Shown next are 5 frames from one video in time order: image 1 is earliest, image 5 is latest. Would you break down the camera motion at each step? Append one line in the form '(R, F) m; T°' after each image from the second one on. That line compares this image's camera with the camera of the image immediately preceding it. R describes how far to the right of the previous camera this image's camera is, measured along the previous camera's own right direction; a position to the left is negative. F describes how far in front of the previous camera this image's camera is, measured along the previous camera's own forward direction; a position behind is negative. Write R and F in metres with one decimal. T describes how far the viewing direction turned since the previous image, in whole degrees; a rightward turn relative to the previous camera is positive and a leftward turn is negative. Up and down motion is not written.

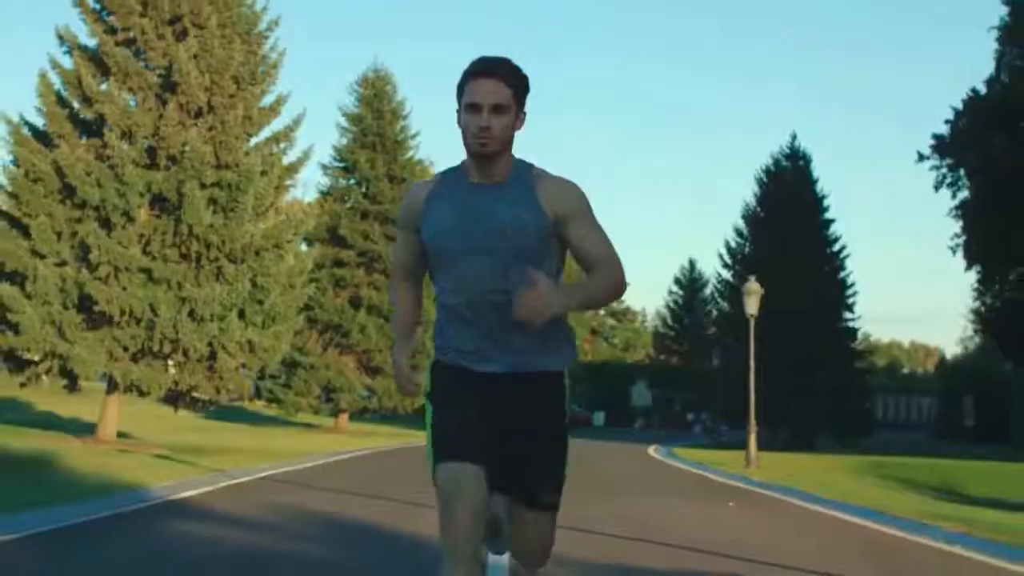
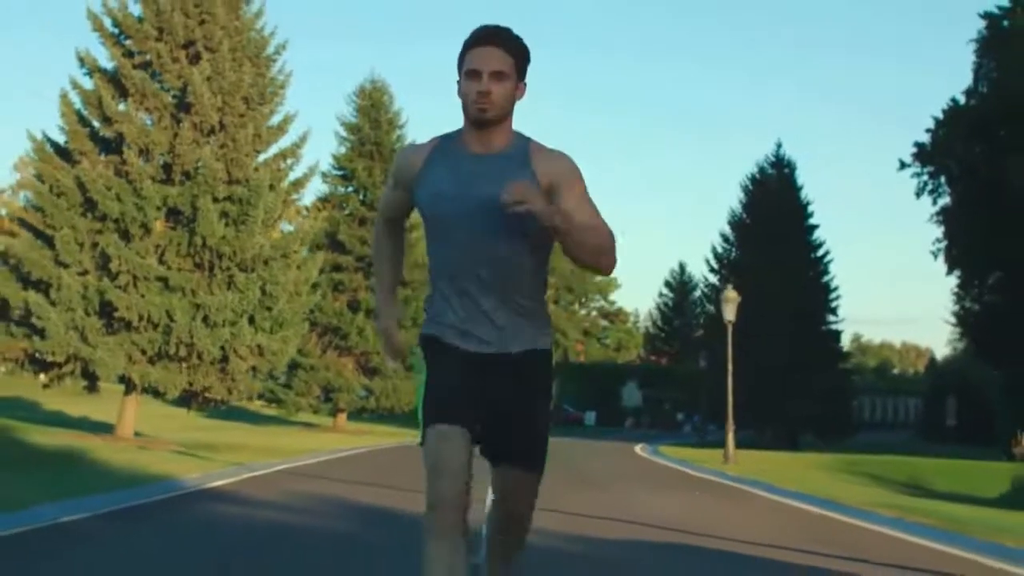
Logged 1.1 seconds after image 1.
(0.0, -1.1) m; 0°
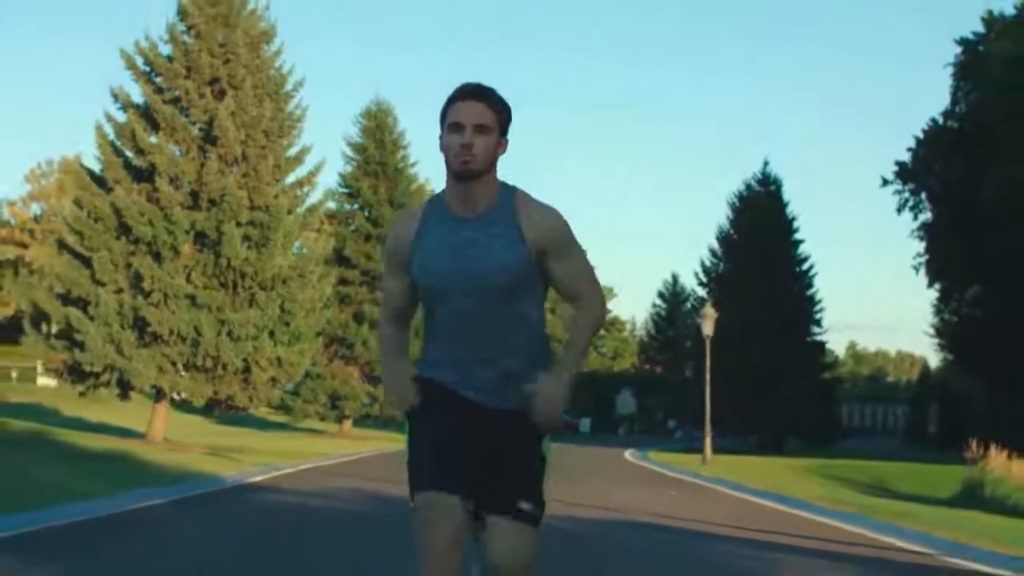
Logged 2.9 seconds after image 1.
(0.0, -1.6) m; 0°
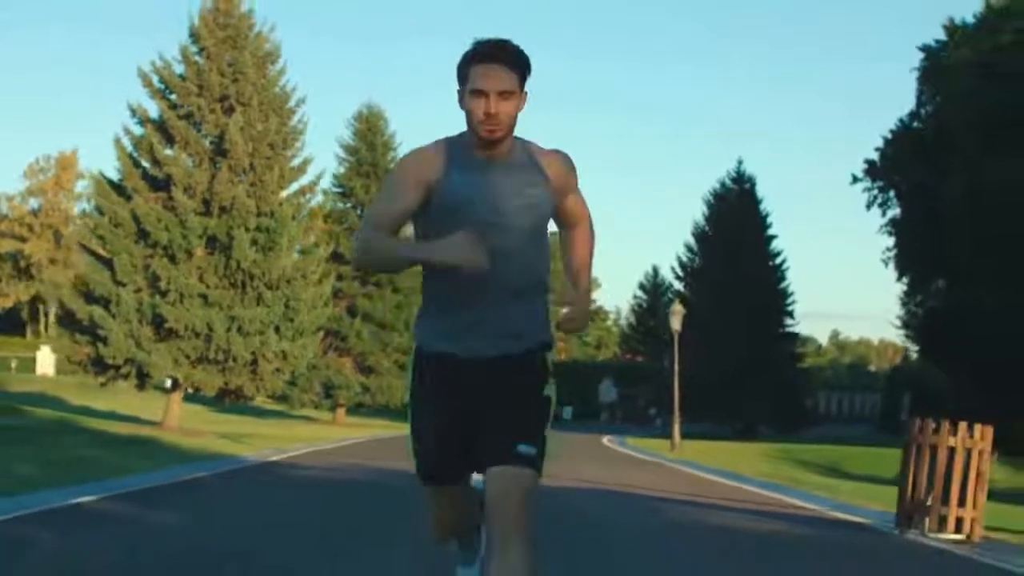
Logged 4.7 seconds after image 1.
(0.0, -1.8) m; +1°
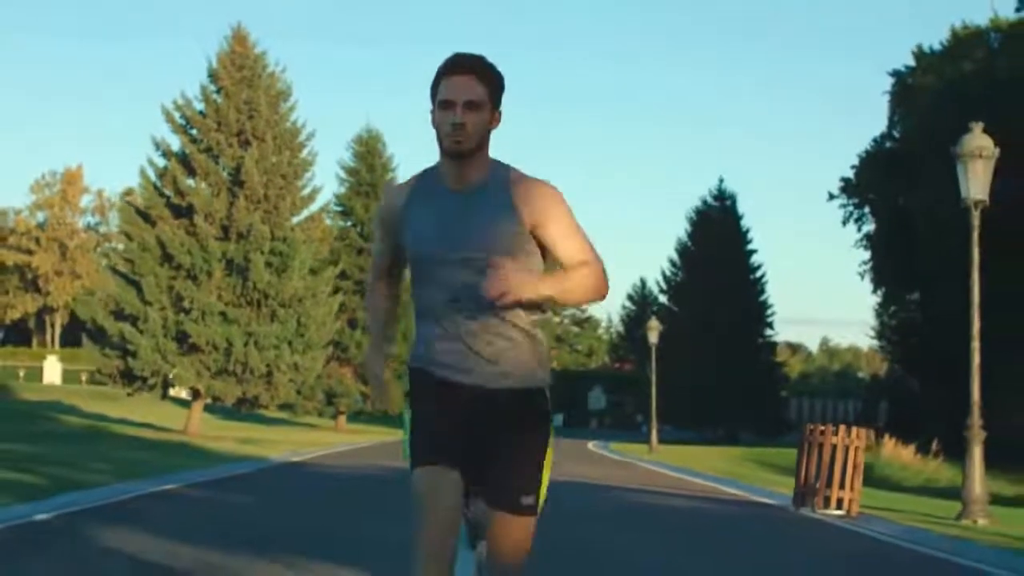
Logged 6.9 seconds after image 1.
(0.0, -2.0) m; 0°
